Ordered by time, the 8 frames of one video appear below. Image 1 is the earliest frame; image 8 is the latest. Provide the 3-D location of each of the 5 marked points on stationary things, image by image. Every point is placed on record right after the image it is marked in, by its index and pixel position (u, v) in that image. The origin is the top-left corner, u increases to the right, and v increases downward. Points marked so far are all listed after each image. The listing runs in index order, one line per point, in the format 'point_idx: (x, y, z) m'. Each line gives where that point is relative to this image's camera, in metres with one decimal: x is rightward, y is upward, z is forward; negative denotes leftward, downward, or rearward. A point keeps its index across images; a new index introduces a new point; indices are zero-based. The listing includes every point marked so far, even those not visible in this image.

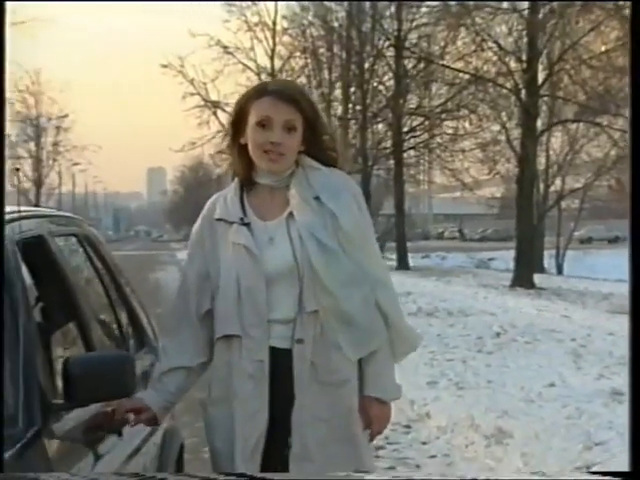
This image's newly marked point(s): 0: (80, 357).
0: (-1.6, -0.9, +2.2) m
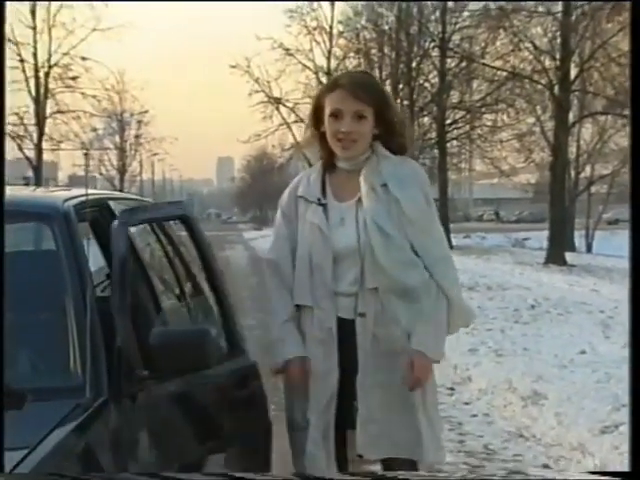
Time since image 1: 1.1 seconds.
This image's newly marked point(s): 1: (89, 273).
0: (-1.2, -0.7, +2.5) m
1: (-1.8, -0.3, +2.6) m
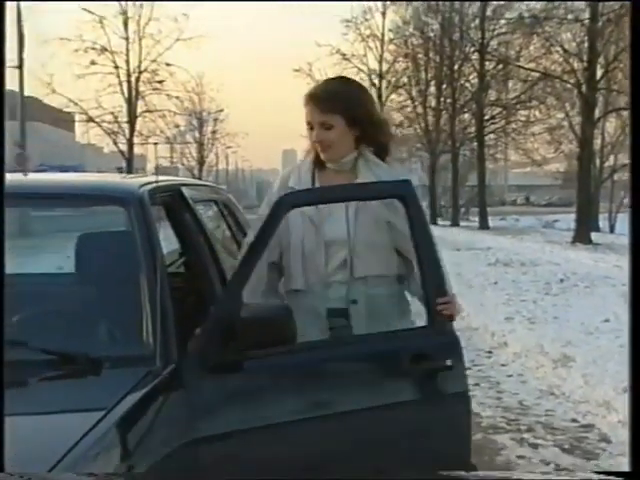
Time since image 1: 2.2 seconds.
0: (-0.7, -0.6, +2.9) m
1: (-1.3, -0.1, +3.0) m
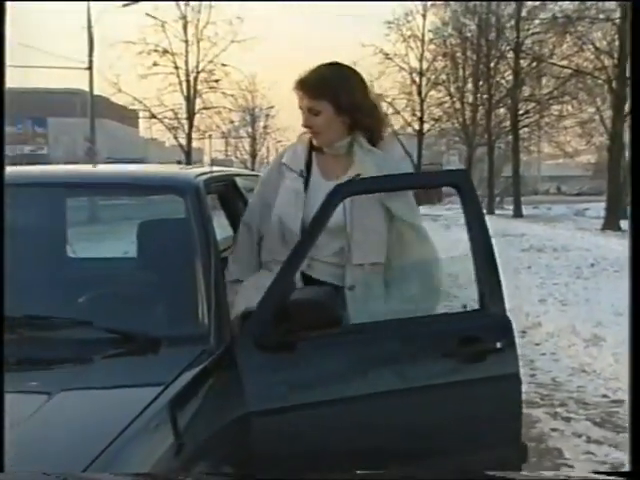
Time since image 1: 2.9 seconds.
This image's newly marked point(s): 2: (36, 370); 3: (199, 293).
0: (-0.3, -0.5, +3.2) m
1: (-0.9, 0.0, +3.3) m
2: (-2.3, -1.0, +2.8) m
3: (-1.0, -0.5, +3.1) m
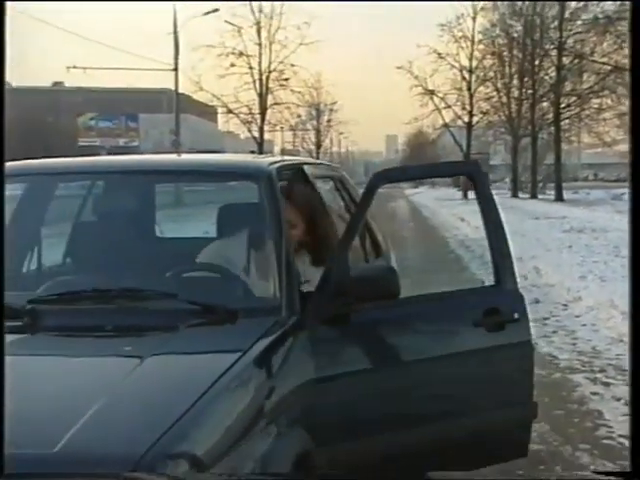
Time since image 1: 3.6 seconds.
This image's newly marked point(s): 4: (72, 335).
0: (+0.3, -0.3, +3.5) m
1: (-0.3, +0.2, +3.6) m
2: (-1.7, -0.9, +3.2) m
3: (-0.5, -0.3, +3.5) m
4: (-2.2, -0.8, +3.2) m
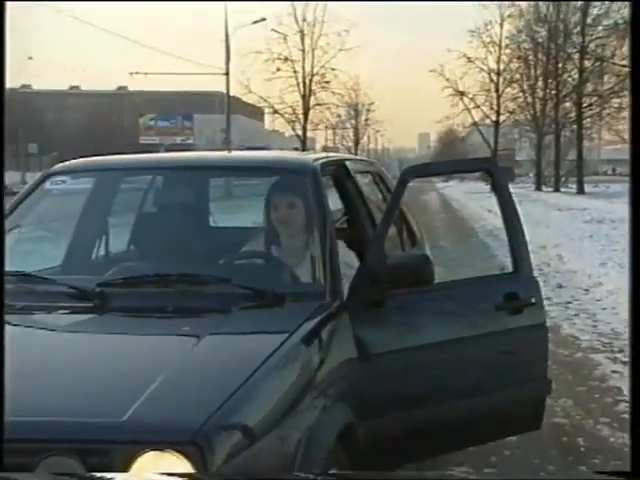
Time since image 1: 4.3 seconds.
0: (+0.7, -0.2, +3.8) m
1: (+0.1, +0.3, +4.0) m
2: (-1.3, -0.7, +3.6) m
3: (0.0, -0.2, +3.8) m
4: (-1.8, -0.7, +3.6) m
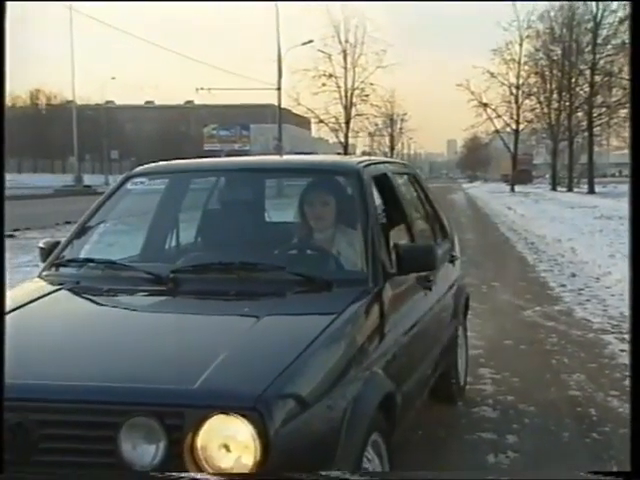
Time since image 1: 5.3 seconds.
0: (+1.2, -0.1, +4.4) m
1: (+0.6, +0.4, +4.5) m
2: (-0.8, -0.7, +4.1) m
3: (+0.5, -0.1, +4.4) m
4: (-1.3, -0.6, +4.1) m
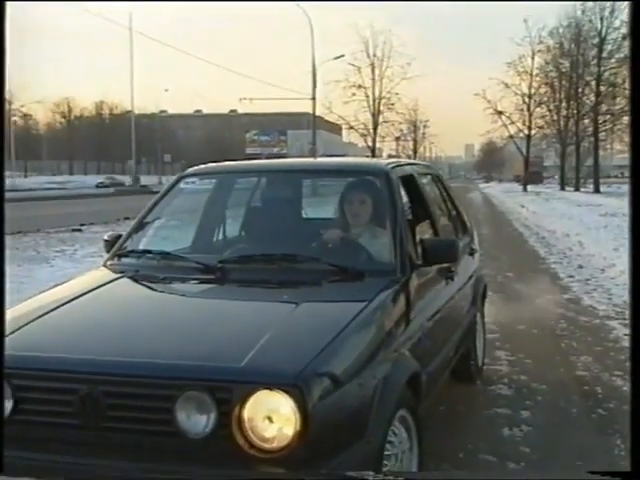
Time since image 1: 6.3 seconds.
0: (+1.6, 0.0, +4.8) m
1: (+1.0, +0.4, +5.0) m
2: (-0.4, -0.6, +4.6) m
3: (+0.9, 0.0, +4.8) m
4: (-0.9, -0.6, +4.6) m
